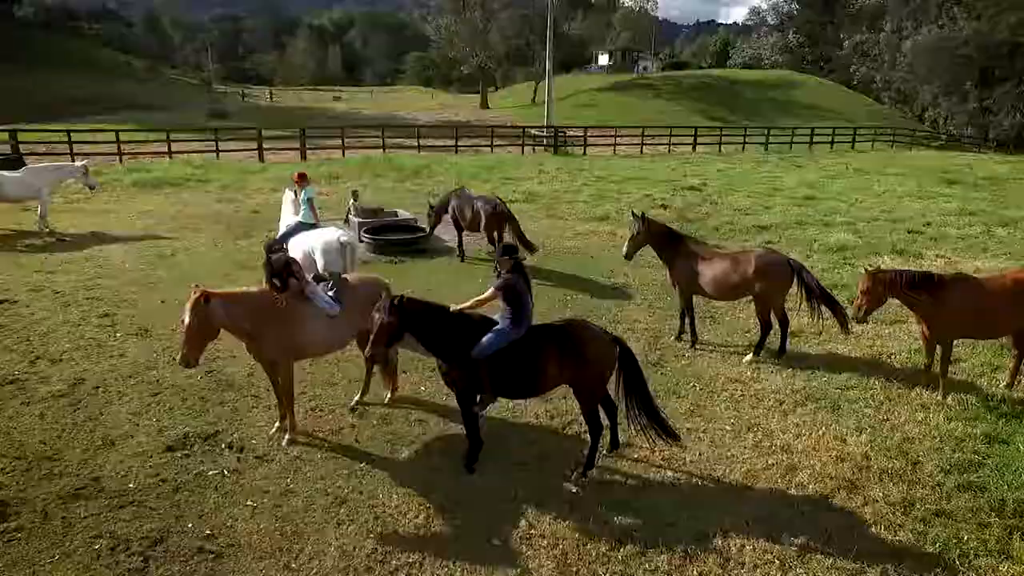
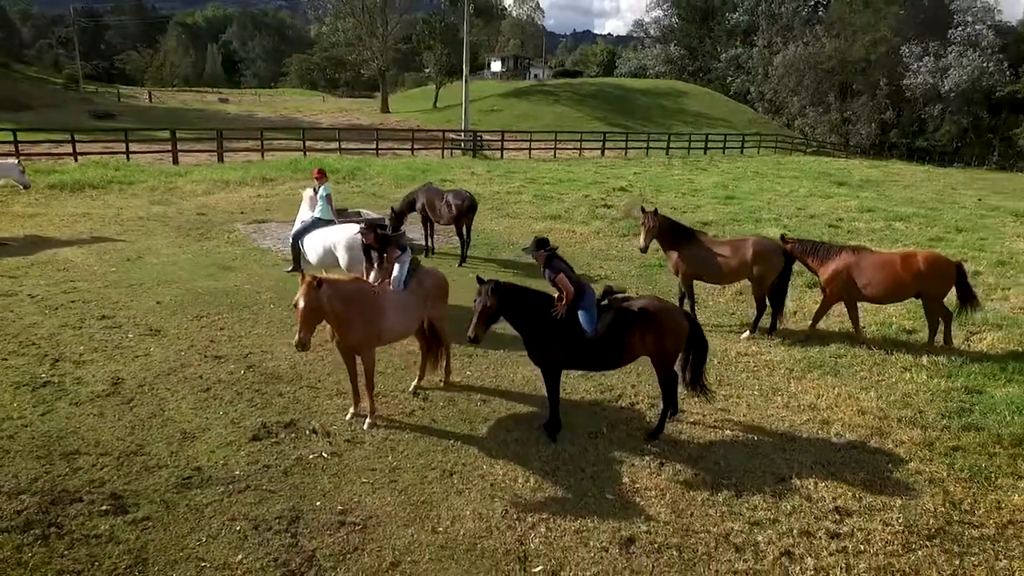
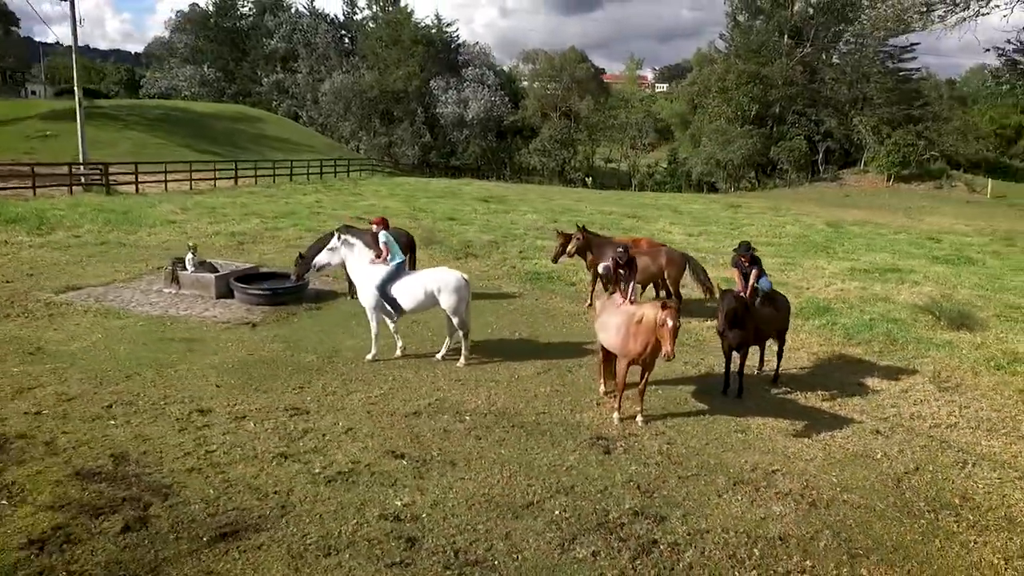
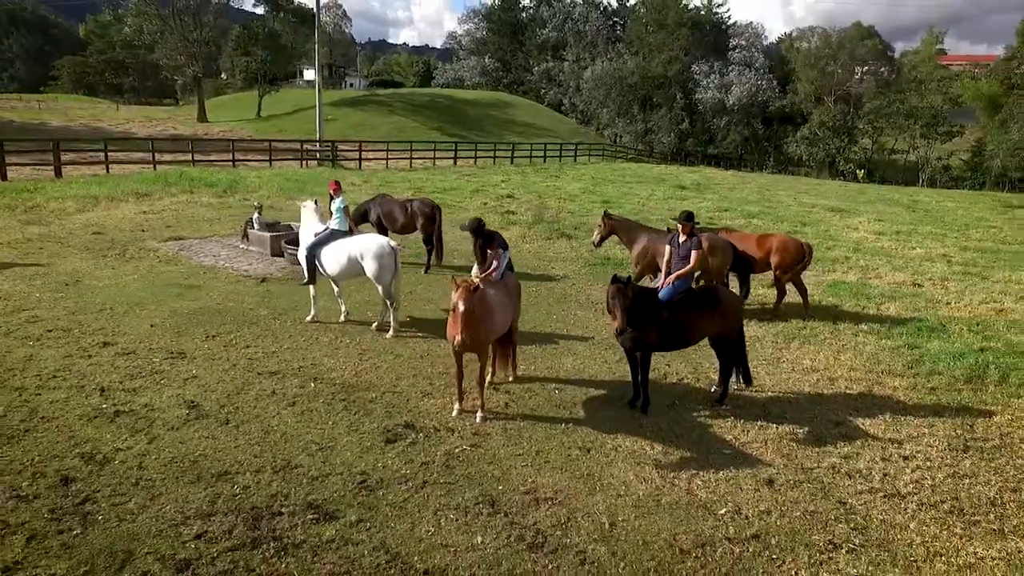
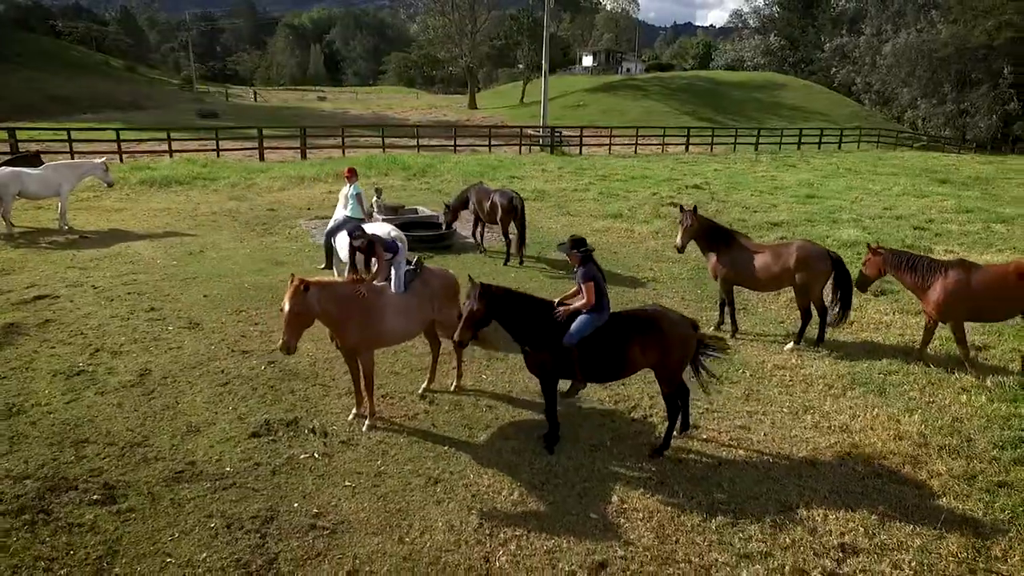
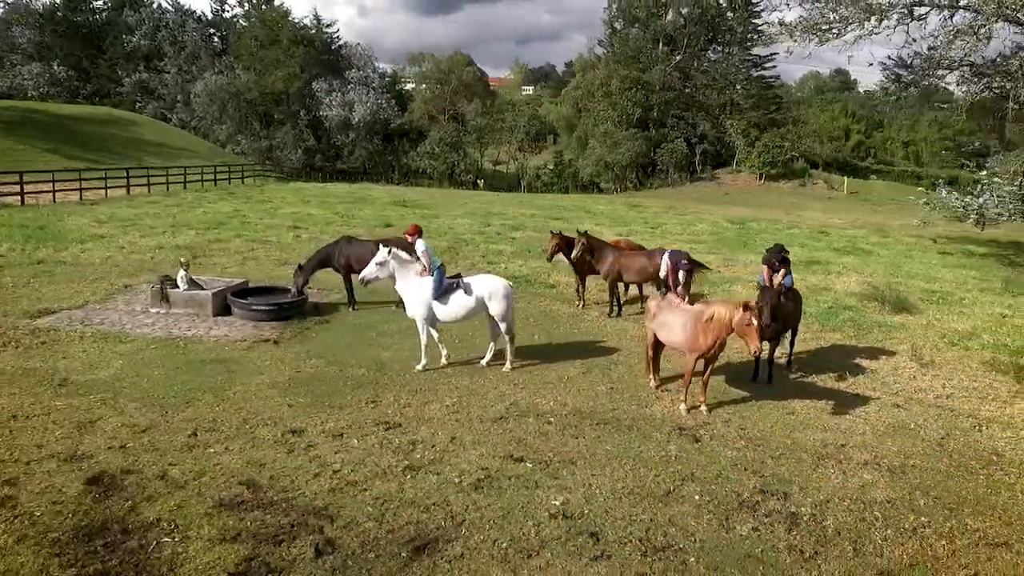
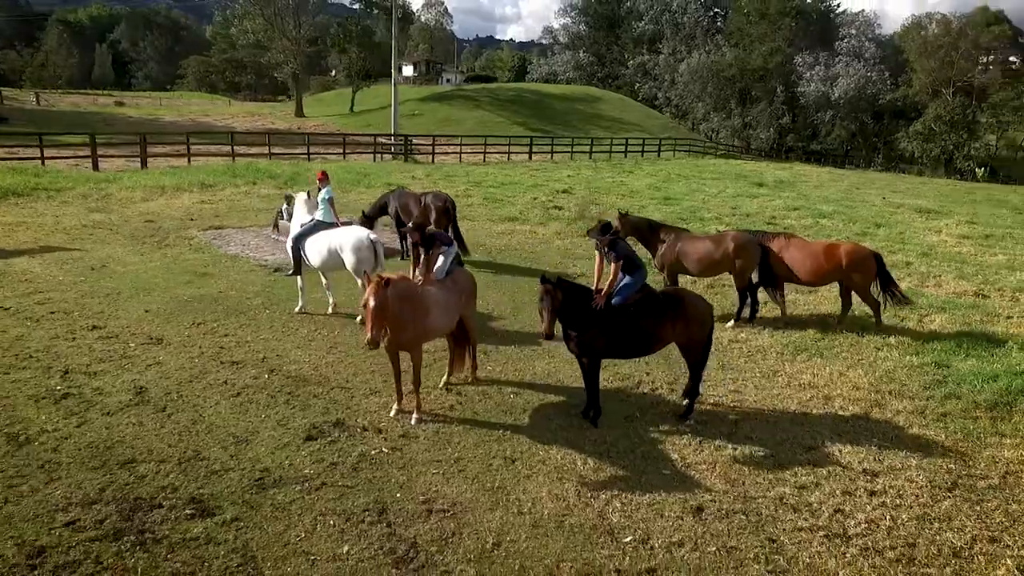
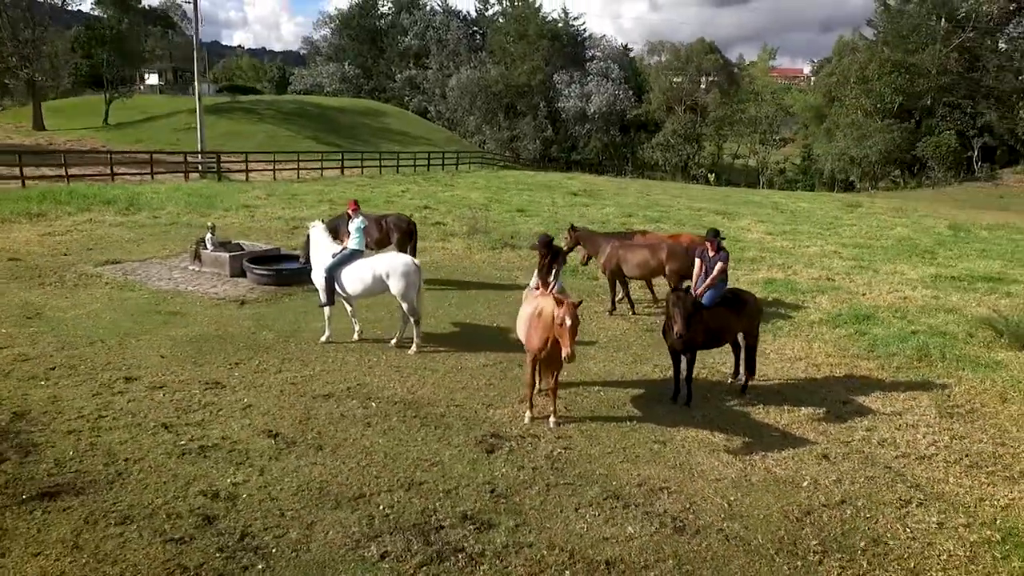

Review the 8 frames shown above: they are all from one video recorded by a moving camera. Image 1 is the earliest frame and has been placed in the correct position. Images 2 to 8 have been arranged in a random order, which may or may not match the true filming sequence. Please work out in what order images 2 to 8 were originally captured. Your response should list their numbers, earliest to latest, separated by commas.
5, 2, 7, 4, 8, 3, 6
